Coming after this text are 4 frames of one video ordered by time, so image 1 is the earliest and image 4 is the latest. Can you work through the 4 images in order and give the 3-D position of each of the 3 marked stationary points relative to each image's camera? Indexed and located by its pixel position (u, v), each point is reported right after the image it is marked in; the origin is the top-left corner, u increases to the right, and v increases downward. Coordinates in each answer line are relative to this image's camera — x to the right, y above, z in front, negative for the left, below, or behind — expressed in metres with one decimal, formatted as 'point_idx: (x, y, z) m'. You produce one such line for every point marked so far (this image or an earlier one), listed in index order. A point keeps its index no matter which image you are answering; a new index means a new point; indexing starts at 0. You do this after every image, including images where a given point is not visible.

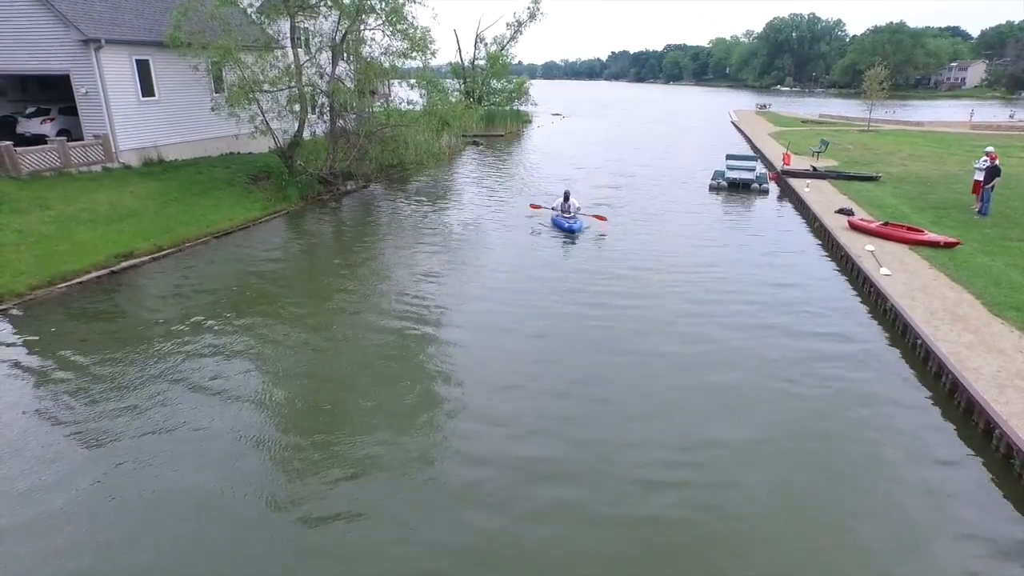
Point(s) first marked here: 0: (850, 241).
0: (+10.1, +1.4, +18.5) m
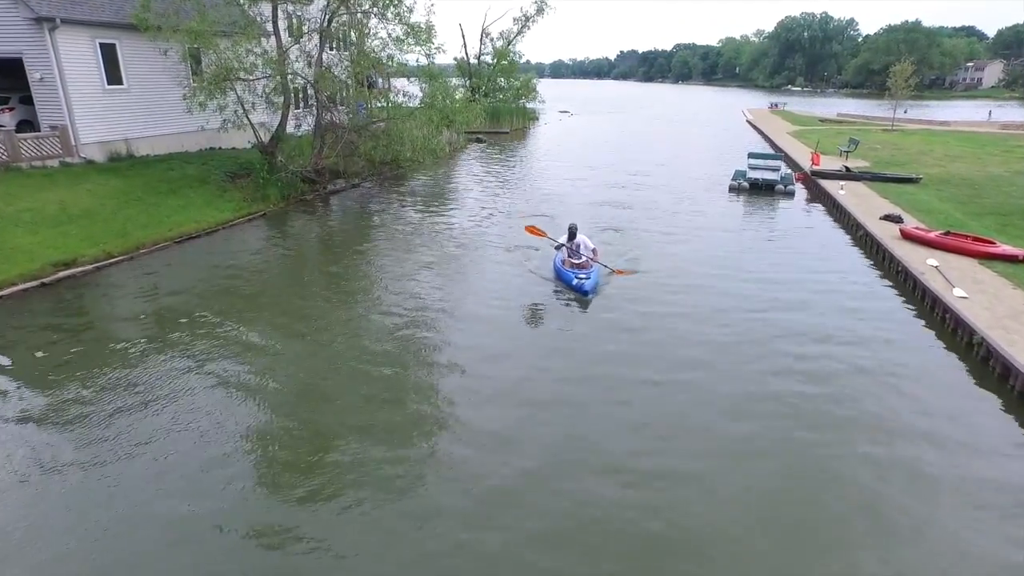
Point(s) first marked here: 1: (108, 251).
0: (+10.2, +1.0, +16.4) m
1: (-10.2, +1.0, +16.1) m
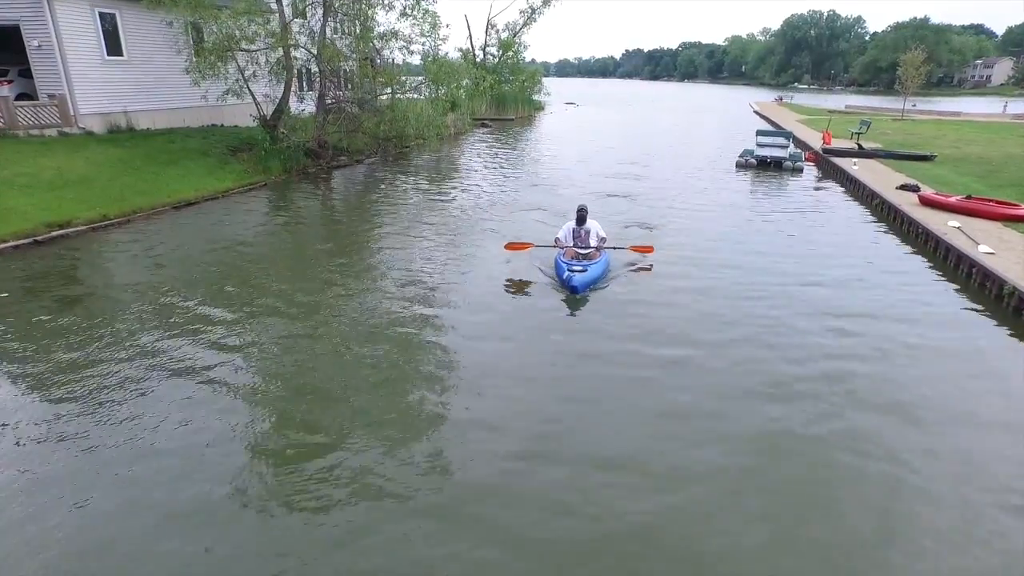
0: (+10.3, +1.7, +15.9) m
1: (-10.0, +1.7, +15.8) m
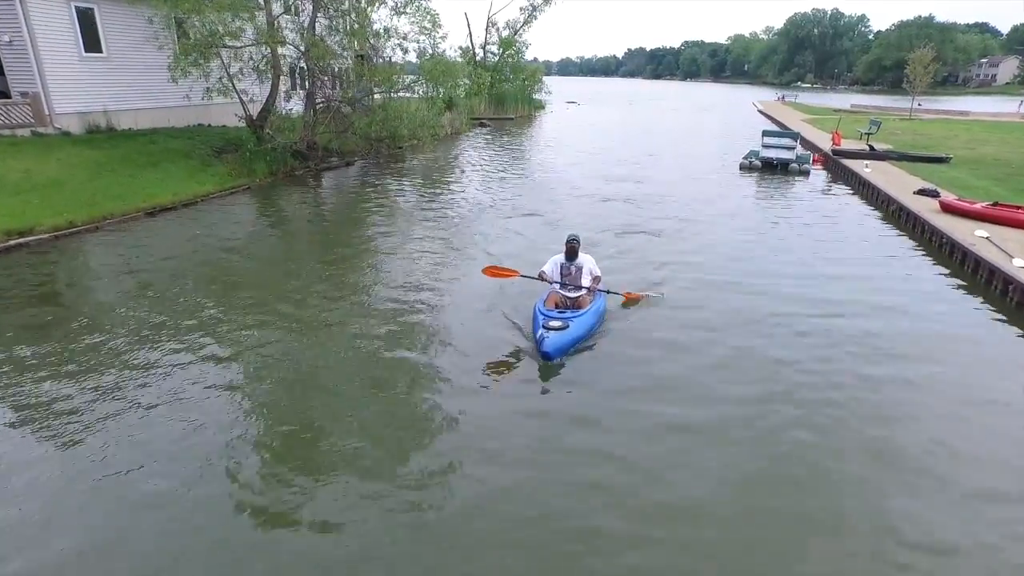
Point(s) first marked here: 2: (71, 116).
0: (+10.2, +1.4, +15.1) m
1: (-10.1, +1.5, +15.0) m
2: (-13.0, +5.0, +19.0) m
